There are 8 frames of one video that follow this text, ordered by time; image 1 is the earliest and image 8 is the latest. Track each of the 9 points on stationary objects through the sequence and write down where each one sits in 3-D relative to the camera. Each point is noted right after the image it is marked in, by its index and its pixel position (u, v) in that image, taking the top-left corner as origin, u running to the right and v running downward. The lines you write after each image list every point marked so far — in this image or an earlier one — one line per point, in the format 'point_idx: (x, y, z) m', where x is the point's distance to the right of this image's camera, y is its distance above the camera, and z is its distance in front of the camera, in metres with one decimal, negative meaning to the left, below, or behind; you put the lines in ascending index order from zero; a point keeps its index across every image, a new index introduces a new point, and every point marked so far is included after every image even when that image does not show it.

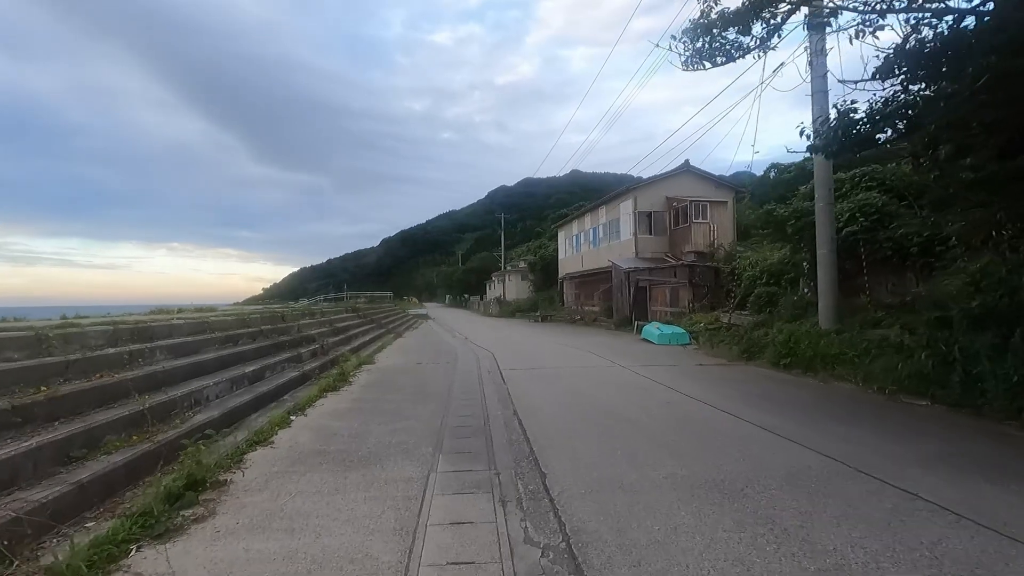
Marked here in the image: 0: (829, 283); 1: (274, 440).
0: (+6.7, +0.1, +11.3) m
1: (-2.6, -1.6, +5.8) m
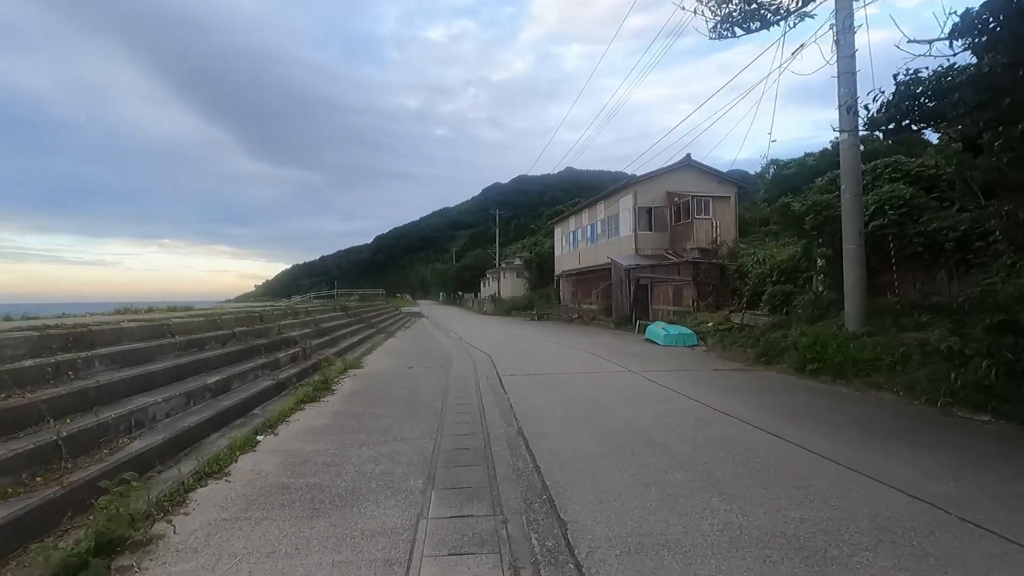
0: (+6.7, +0.1, +10.4) m
1: (-2.5, -1.6, +4.8) m
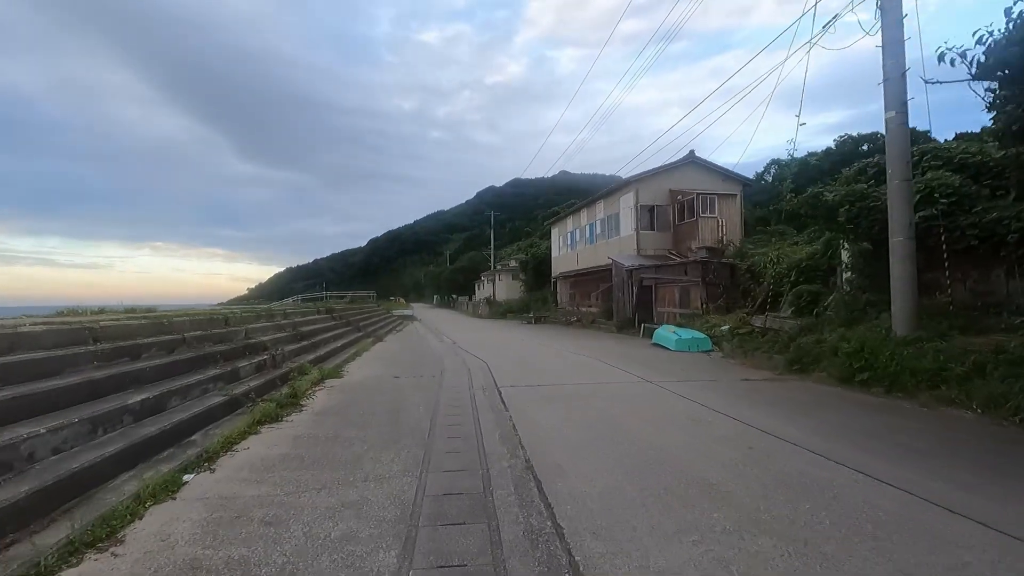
0: (+6.7, +0.2, +9.1) m
1: (-2.4, -1.6, +3.4) m
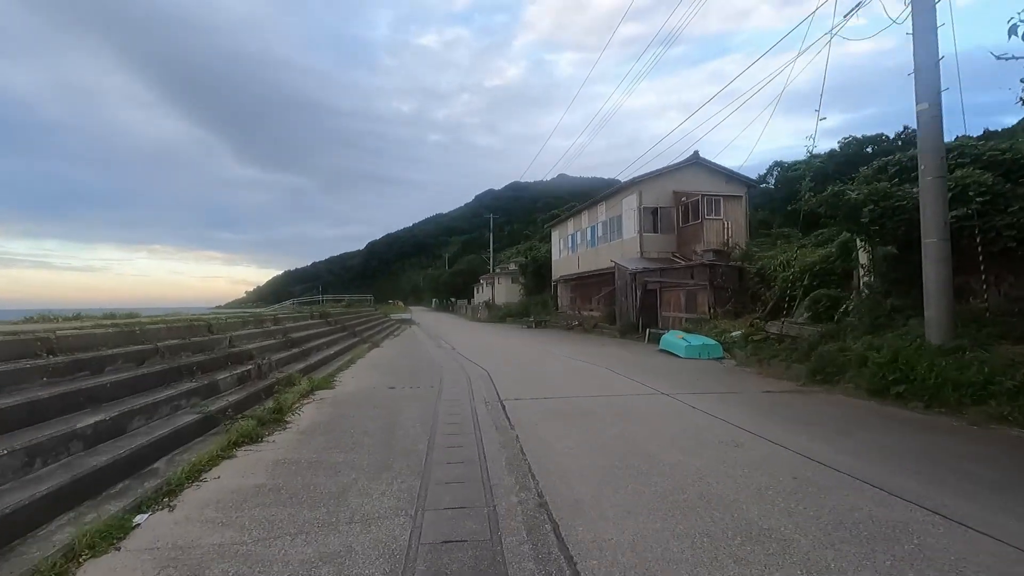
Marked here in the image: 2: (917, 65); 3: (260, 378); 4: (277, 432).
0: (+6.7, +0.1, +8.5) m
1: (-2.4, -1.6, +2.7) m
2: (+6.6, +3.6, +8.8) m
3: (-4.1, -1.5, +8.8) m
4: (-2.8, -1.7, +6.5) m
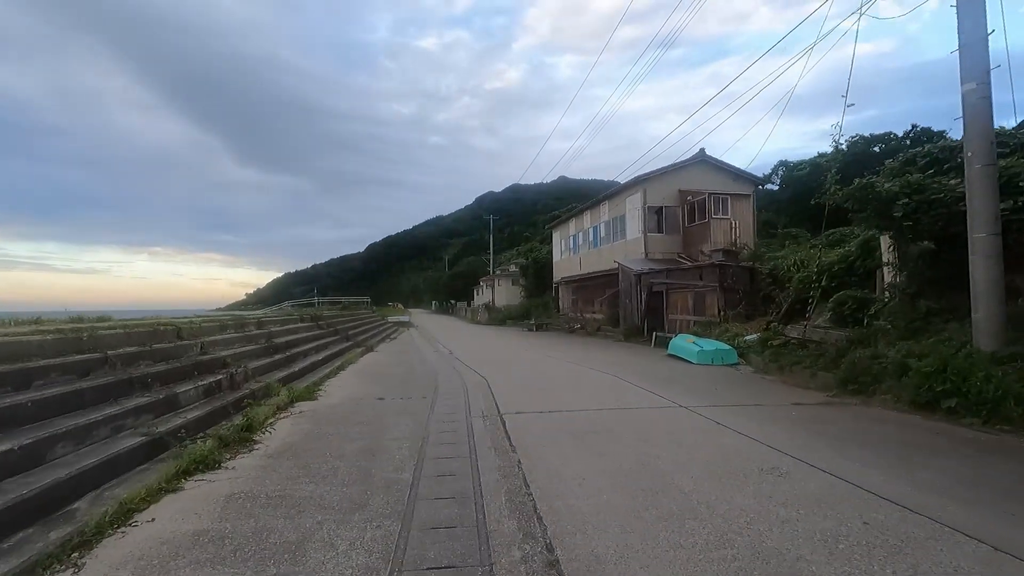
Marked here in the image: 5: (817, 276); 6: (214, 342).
0: (+6.8, +0.1, +7.6) m
1: (-2.3, -1.6, +1.8) m
2: (+6.6, +3.6, +7.9) m
3: (-4.1, -1.5, +7.9) m
4: (-2.8, -1.7, +5.6) m
5: (+8.6, +0.3, +15.2) m
6: (-4.9, -0.9, +9.0) m
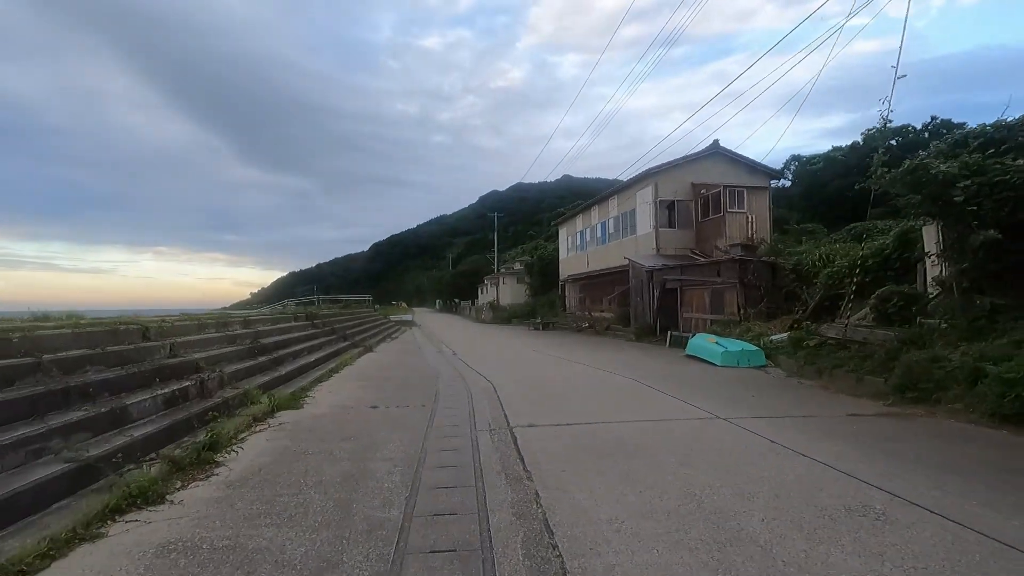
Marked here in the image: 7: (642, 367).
0: (+6.9, +0.2, +6.5) m
1: (-2.2, -1.5, +0.8) m
2: (+6.7, +3.7, +6.8) m
3: (-3.9, -1.4, +6.9) m
4: (-2.7, -1.6, +4.6) m
5: (+8.8, +0.4, +14.1) m
6: (-4.8, -0.8, +8.0) m
7: (+3.2, -2.0, +13.4) m
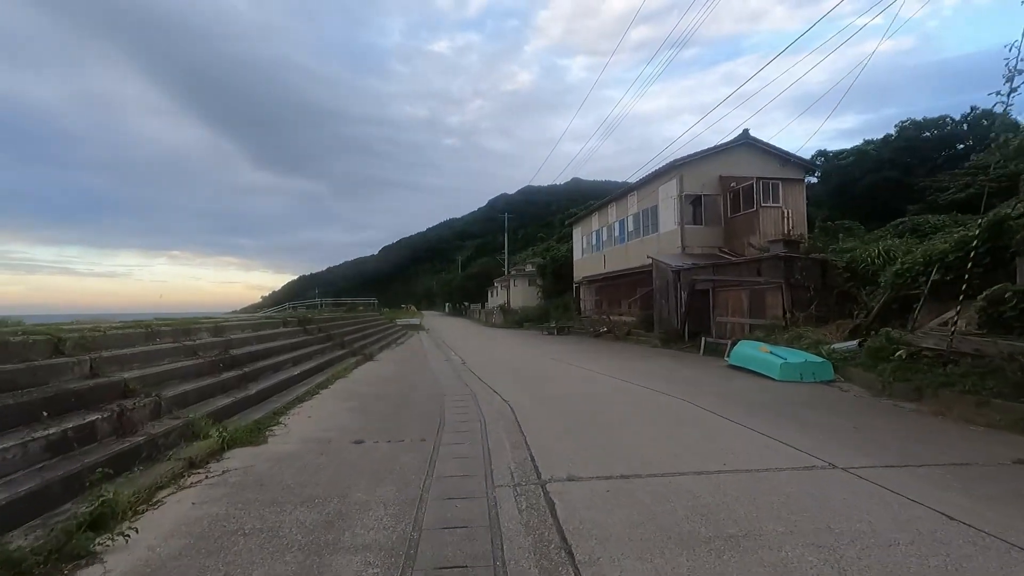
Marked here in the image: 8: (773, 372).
0: (+7.2, +0.2, +4.5) m
1: (-2.1, -1.4, -1.0) m
2: (+7.0, +3.8, +4.9) m
3: (-3.7, -1.4, +5.1) m
4: (-2.4, -1.6, +2.7) m
5: (+9.2, +0.4, +12.0) m
6: (-4.5, -0.8, +6.2) m
7: (+3.6, -2.0, +11.4) m
8: (+5.3, -1.7, +10.8) m
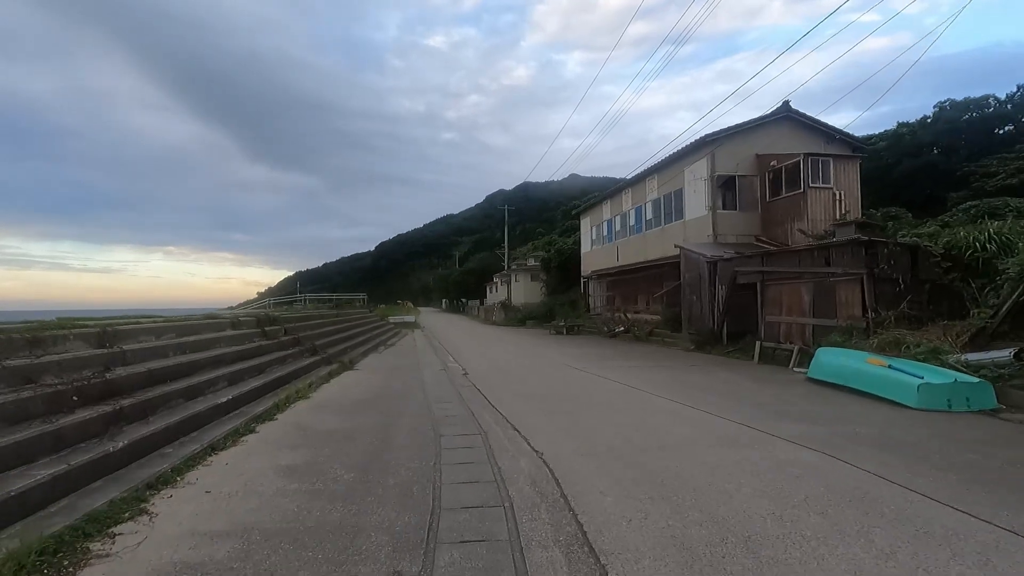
0: (+7.5, +0.3, +1.4) m
1: (-1.7, -1.4, -4.2) m
2: (+7.4, +3.9, +1.7) m
3: (-3.3, -1.3, +1.9) m
4: (-2.1, -1.5, -0.4) m
5: (+9.5, +0.6, +9.0) m
6: (-4.1, -0.7, +3.0) m
7: (+3.9, -1.8, +8.3) m
8: (+5.6, -1.6, +7.7) m
